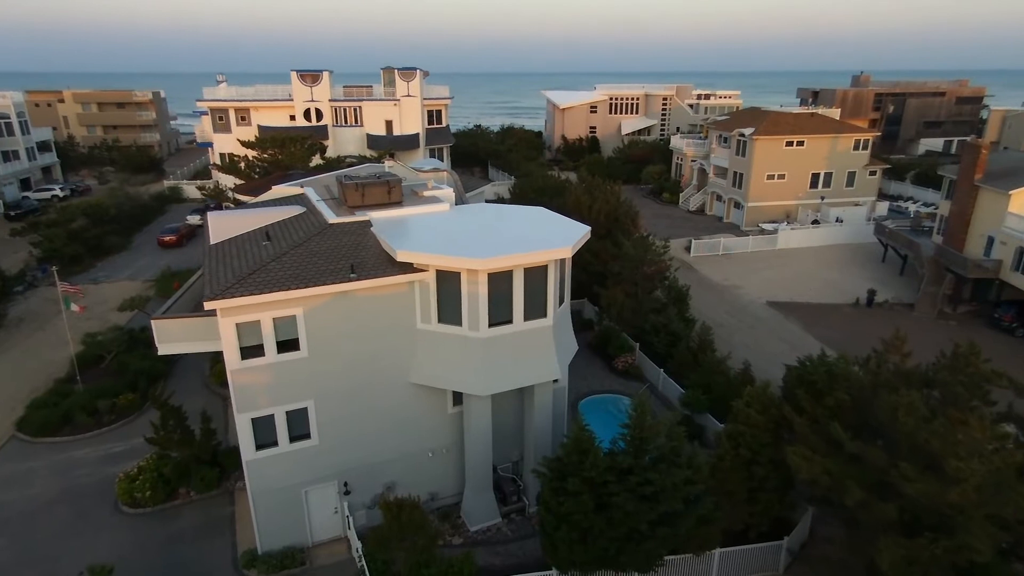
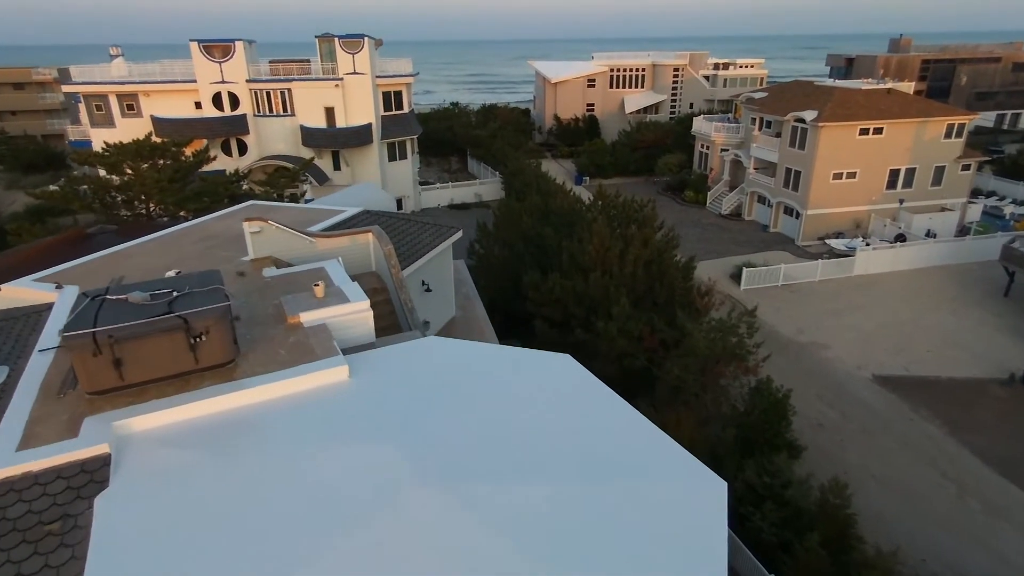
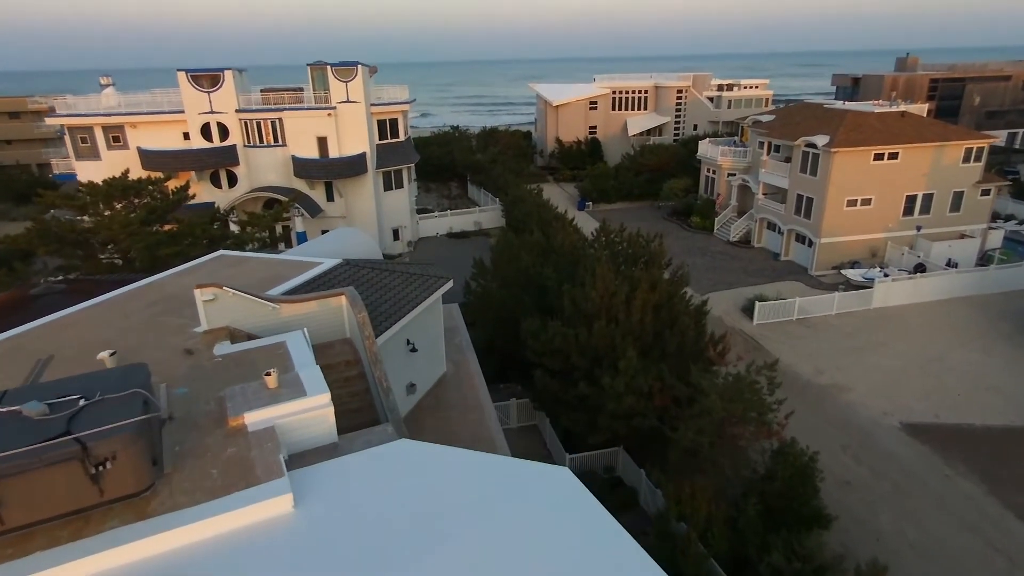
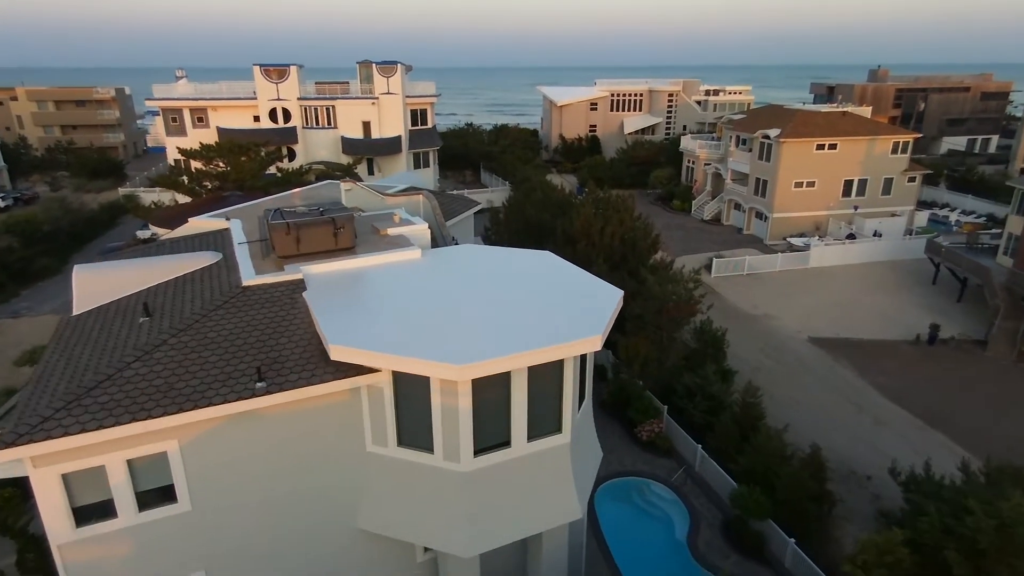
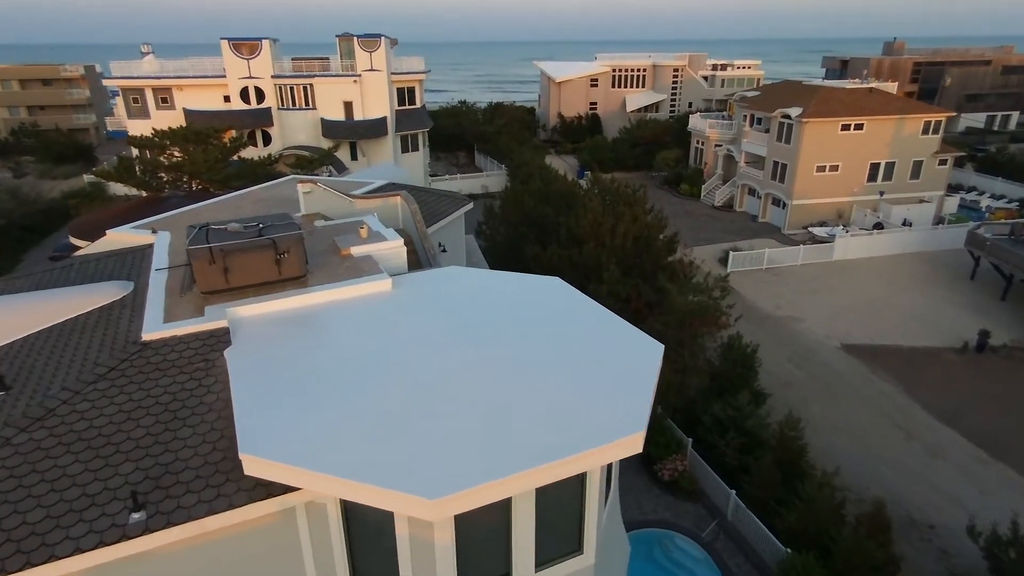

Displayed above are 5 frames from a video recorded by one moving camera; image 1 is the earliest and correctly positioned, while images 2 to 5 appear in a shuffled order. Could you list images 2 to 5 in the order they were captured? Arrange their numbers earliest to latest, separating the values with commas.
4, 5, 2, 3
